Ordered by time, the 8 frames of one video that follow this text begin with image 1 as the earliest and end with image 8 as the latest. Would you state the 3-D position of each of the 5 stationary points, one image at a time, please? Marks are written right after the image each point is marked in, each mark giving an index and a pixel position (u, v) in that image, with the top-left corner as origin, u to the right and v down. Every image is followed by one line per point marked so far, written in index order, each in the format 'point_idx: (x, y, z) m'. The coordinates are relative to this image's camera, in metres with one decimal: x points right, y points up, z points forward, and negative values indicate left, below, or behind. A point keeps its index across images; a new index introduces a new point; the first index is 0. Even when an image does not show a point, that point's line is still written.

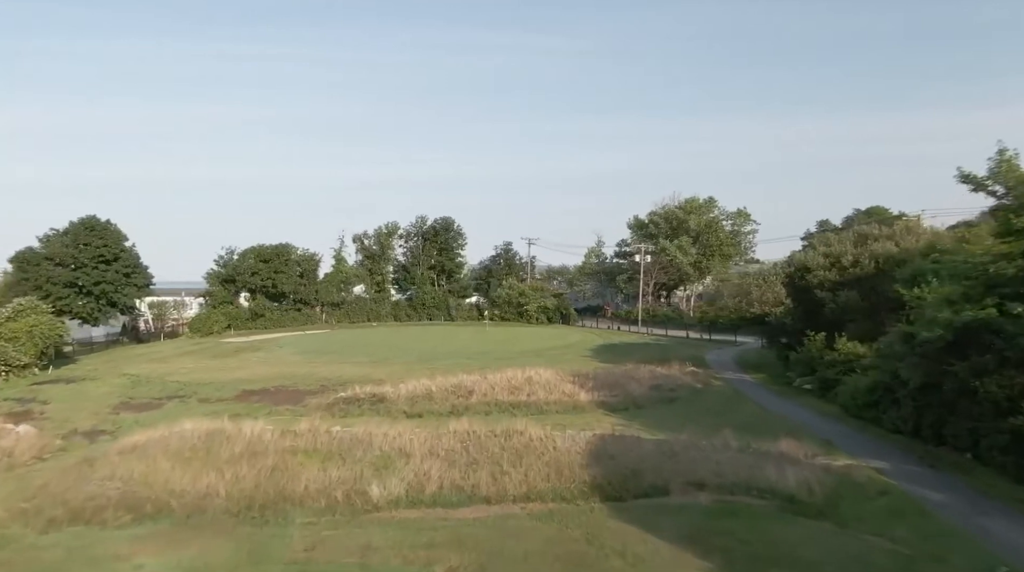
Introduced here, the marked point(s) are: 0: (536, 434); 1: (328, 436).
0: (+0.5, -3.1, +15.5) m
1: (-3.9, -3.2, +15.8) m
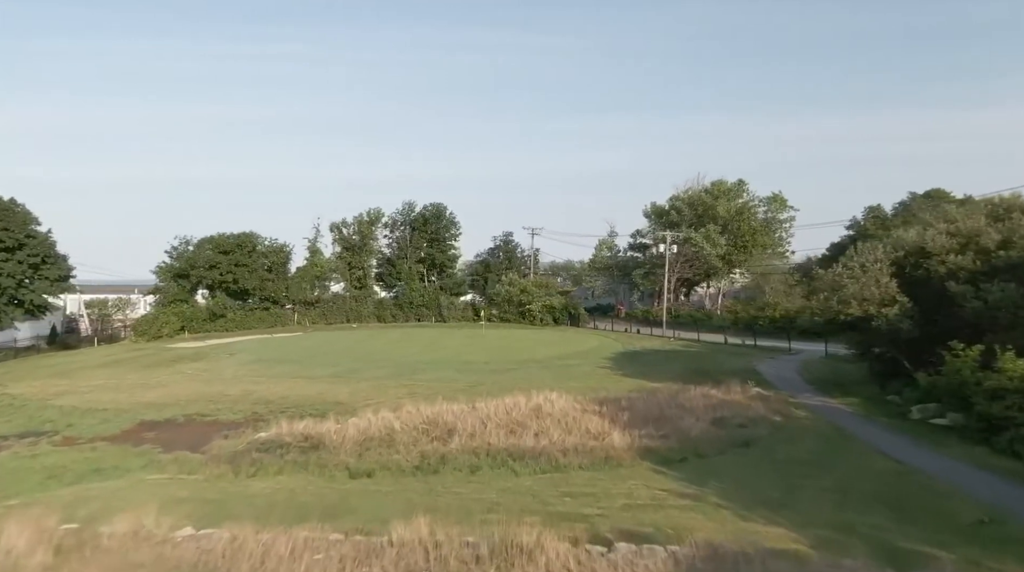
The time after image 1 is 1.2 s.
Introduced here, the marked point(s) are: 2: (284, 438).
0: (+0.5, -2.9, +7.9) m
1: (-3.9, -3.0, +8.2) m
2: (-4.9, -3.3, +16.0) m
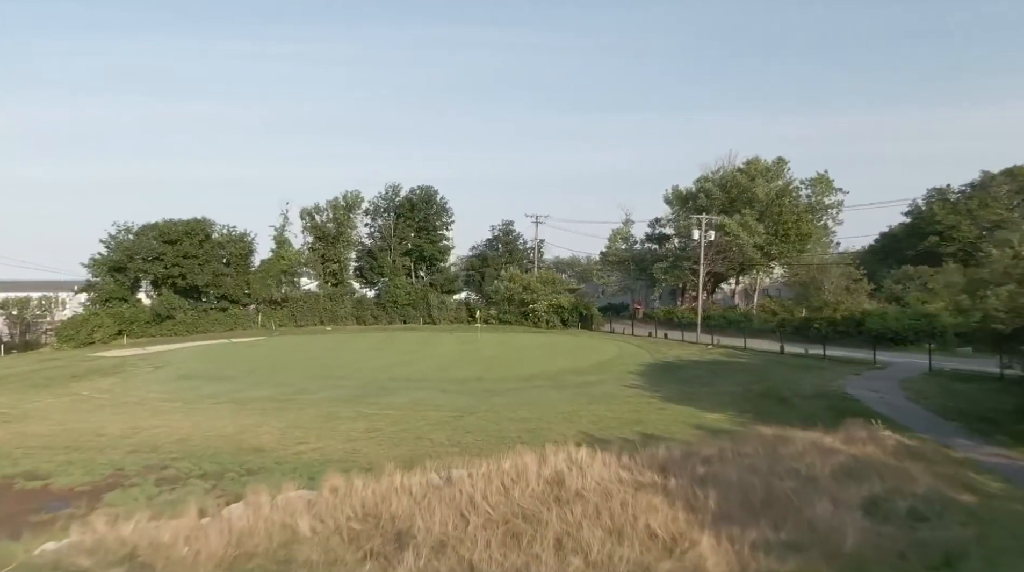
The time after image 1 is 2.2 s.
0: (+0.5, -2.7, +0.6) m
1: (-3.9, -2.8, +0.8) m
2: (-4.9, -3.1, +8.6) m
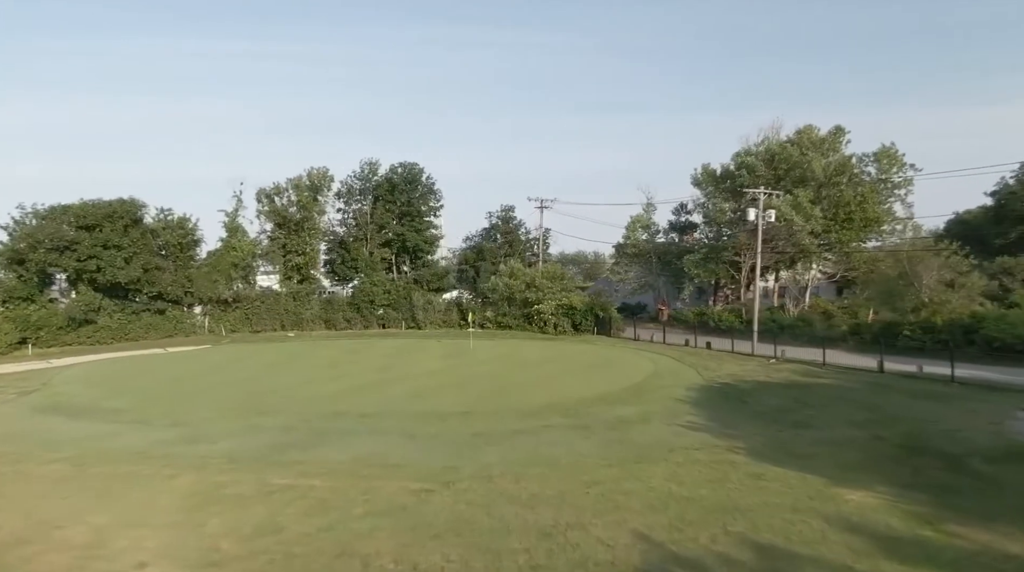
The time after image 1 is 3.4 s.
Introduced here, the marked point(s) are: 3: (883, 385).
0: (+0.6, -2.6, -7.1) m
1: (-3.9, -2.6, -6.8) m
2: (-4.9, -2.9, +0.9) m
3: (+9.8, -2.6, +19.4) m
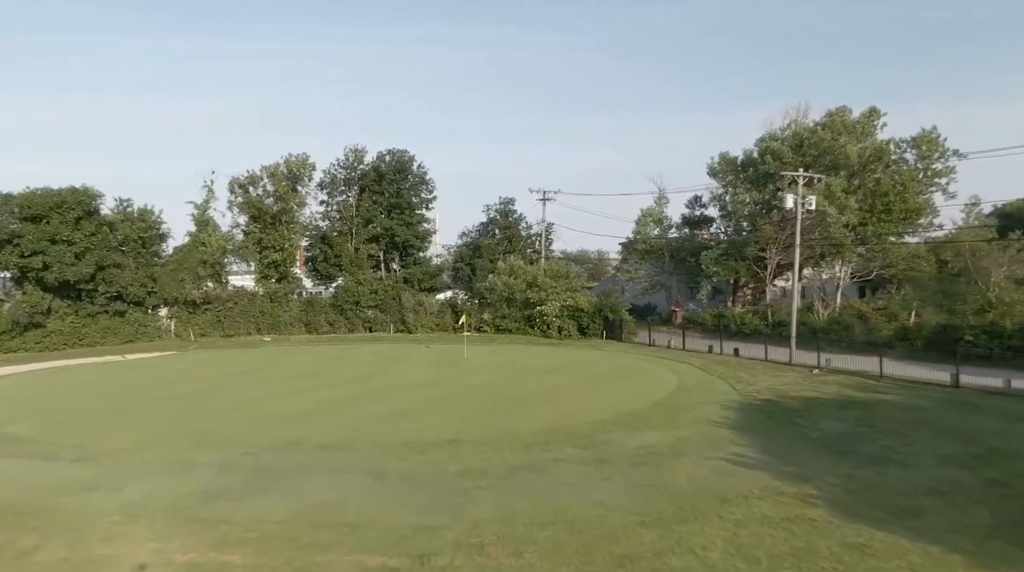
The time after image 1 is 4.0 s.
0: (+0.6, -2.5, -10.6) m
1: (-3.9, -2.5, -10.4) m
2: (-4.9, -2.9, -2.6) m
3: (+9.8, -2.5, +15.9) m
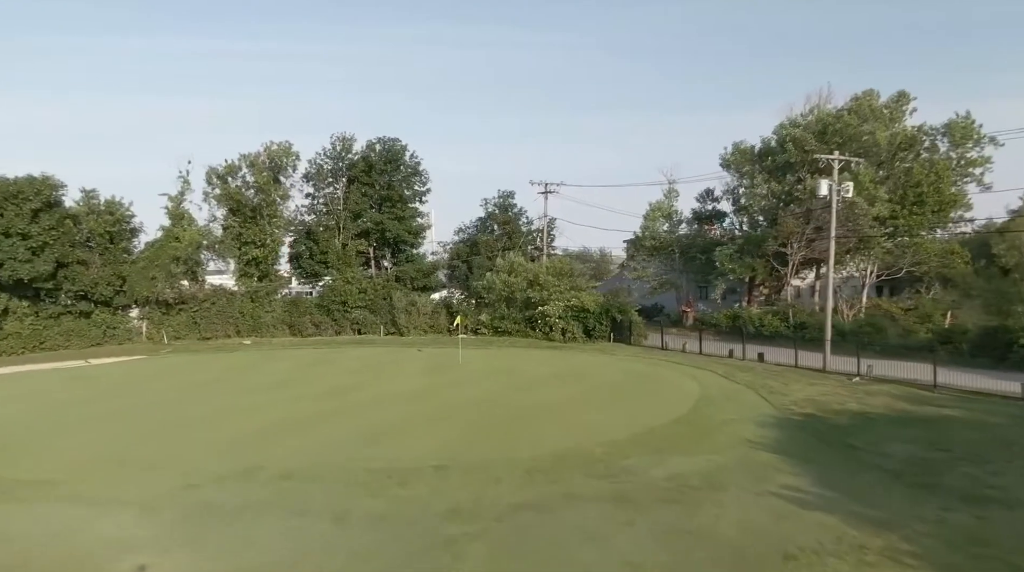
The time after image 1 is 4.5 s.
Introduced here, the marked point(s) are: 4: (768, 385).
0: (+0.6, -2.4, -13.1) m
1: (-3.9, -2.4, -12.9) m
2: (-4.9, -2.8, -5.1) m
3: (+9.8, -2.5, +13.4) m
4: (+6.6, -2.5, +18.8) m
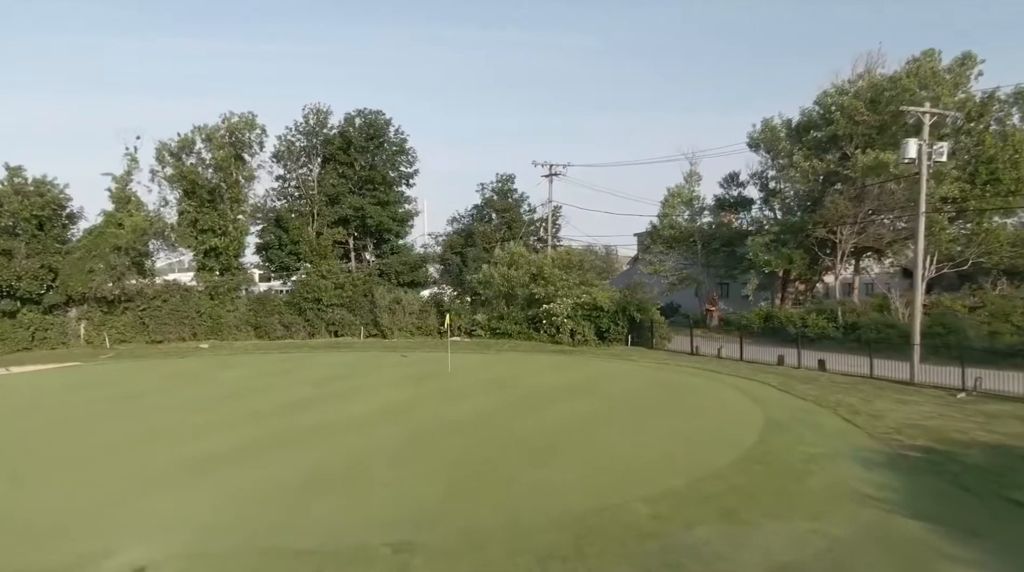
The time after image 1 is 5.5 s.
0: (+0.6, -2.1, -17.4) m
1: (-3.9, -2.1, -17.2) m
2: (-4.9, -2.5, -9.4) m
3: (+9.8, -2.2, +9.1) m
4: (+6.6, -2.3, +14.5) m
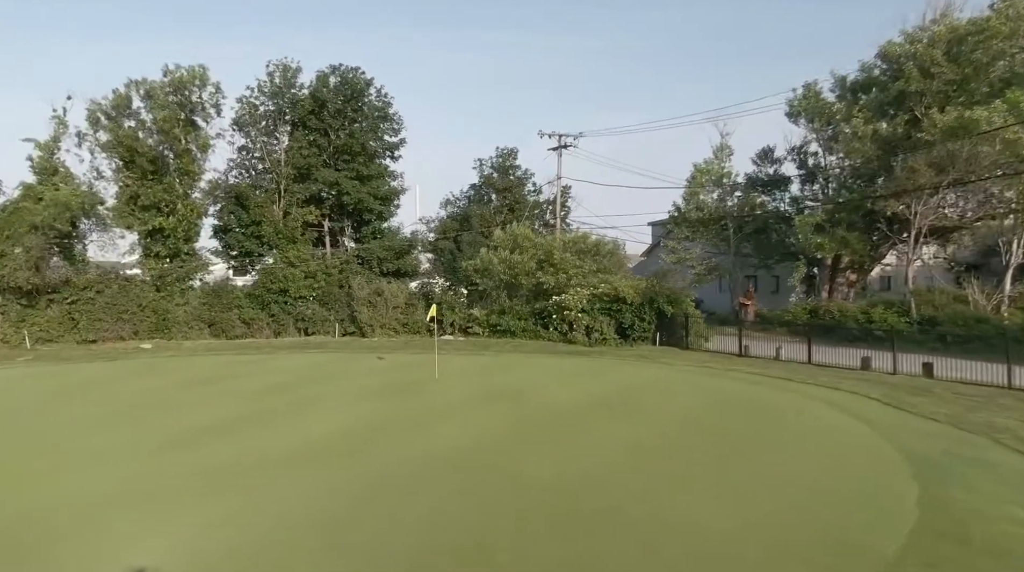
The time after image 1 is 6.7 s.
0: (+0.7, -1.6, -21.8) m
1: (-3.8, -1.7, -21.6) m
2: (-4.8, -2.1, -13.8) m
3: (+9.9, -1.8, +4.7) m
4: (+6.7, -1.9, +10.1) m
